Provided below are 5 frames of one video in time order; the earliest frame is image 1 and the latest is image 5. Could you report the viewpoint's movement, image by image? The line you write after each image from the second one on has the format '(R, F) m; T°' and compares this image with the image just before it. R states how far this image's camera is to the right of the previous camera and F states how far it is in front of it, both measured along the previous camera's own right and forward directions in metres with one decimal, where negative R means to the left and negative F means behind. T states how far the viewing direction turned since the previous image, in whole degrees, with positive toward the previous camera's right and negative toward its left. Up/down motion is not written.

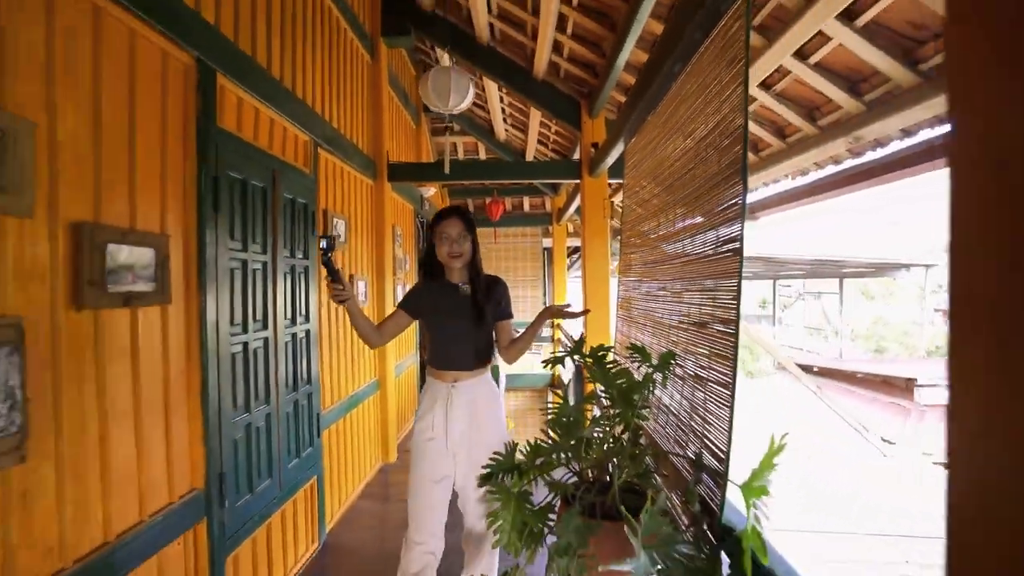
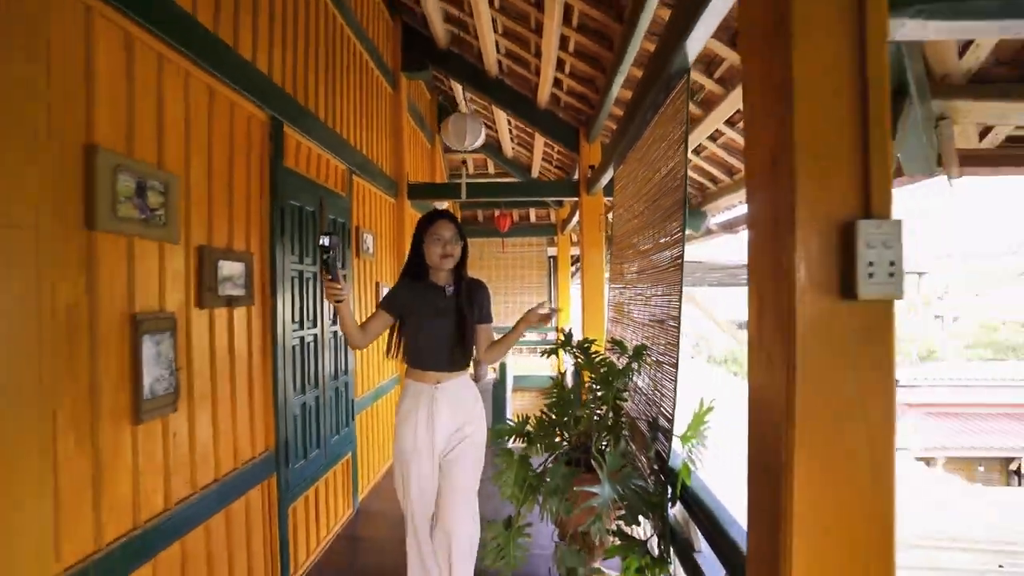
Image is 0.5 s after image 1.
(0.0, -0.5) m; -1°
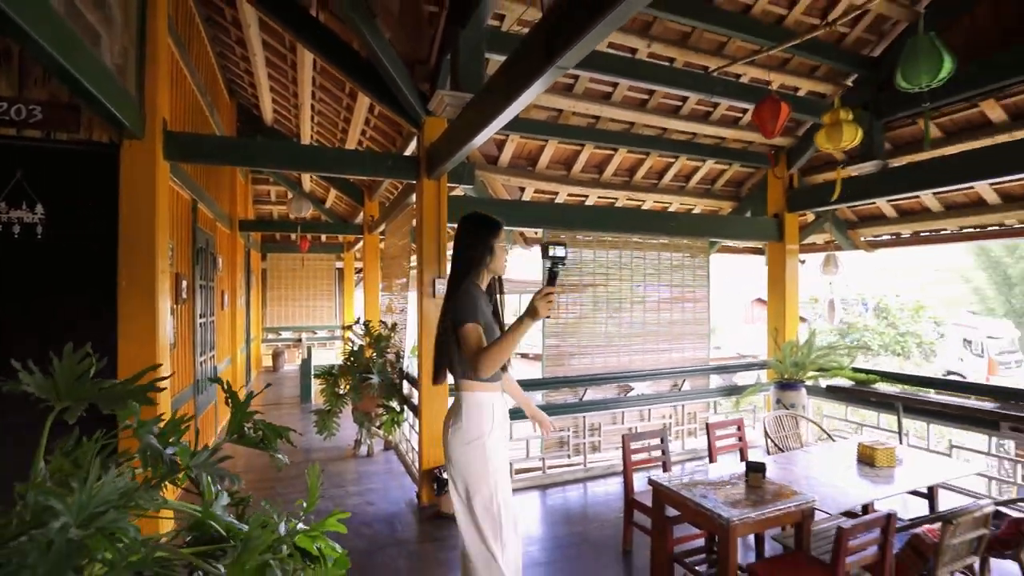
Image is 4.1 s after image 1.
(-0.4, -2.7) m; +23°
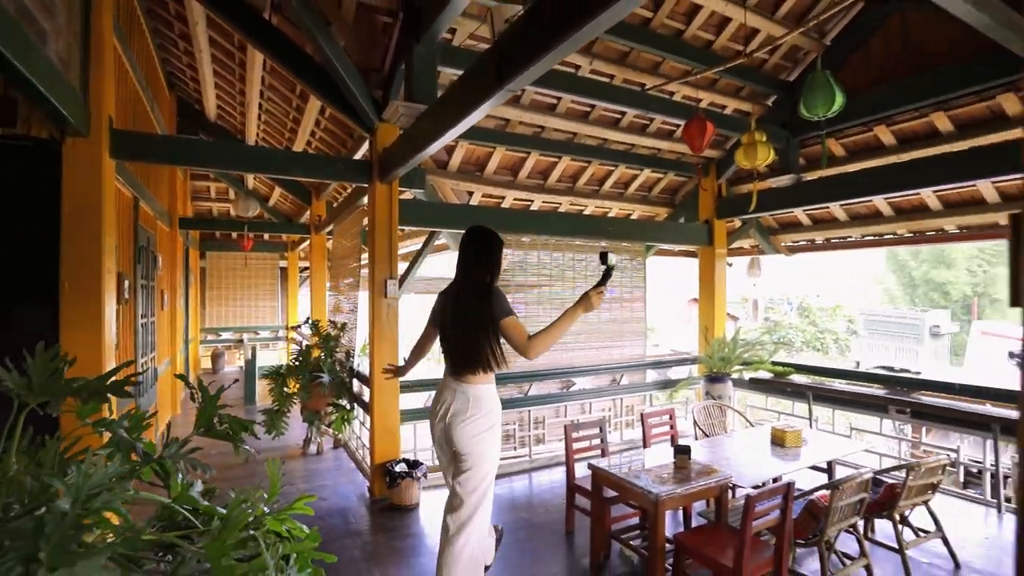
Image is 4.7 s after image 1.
(0.0, -0.2) m; +6°
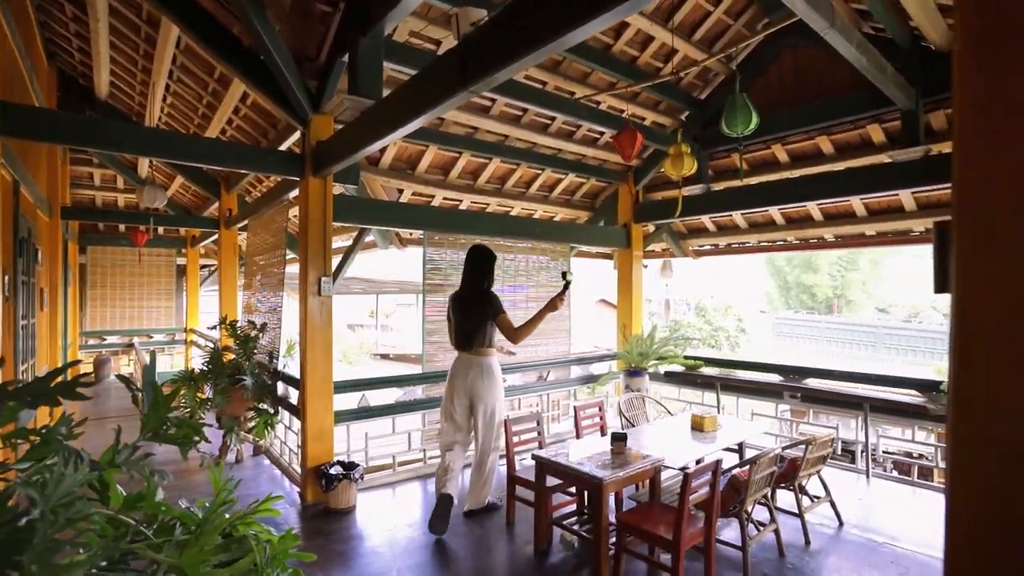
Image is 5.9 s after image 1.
(-0.2, 0.0) m; +10°
